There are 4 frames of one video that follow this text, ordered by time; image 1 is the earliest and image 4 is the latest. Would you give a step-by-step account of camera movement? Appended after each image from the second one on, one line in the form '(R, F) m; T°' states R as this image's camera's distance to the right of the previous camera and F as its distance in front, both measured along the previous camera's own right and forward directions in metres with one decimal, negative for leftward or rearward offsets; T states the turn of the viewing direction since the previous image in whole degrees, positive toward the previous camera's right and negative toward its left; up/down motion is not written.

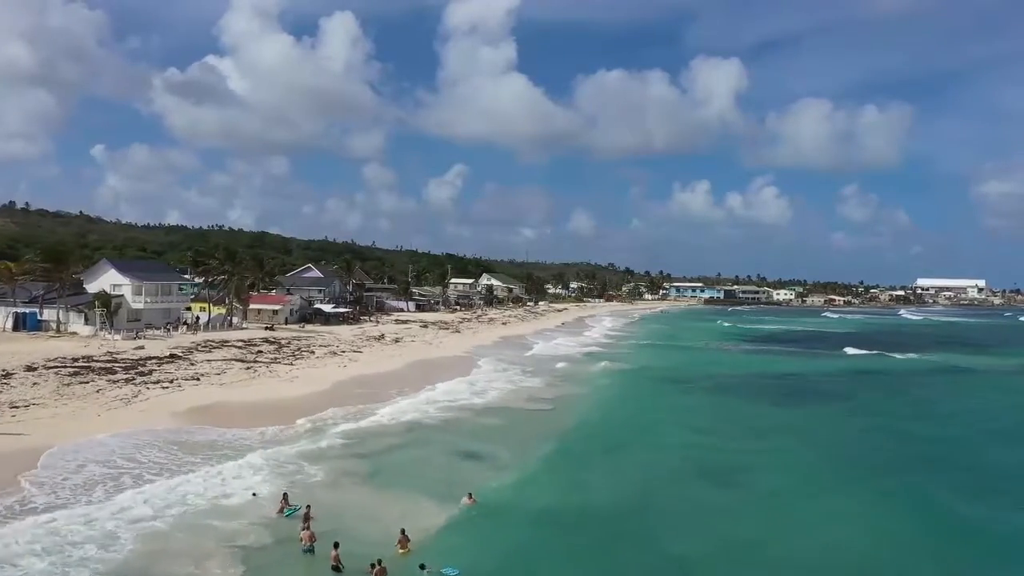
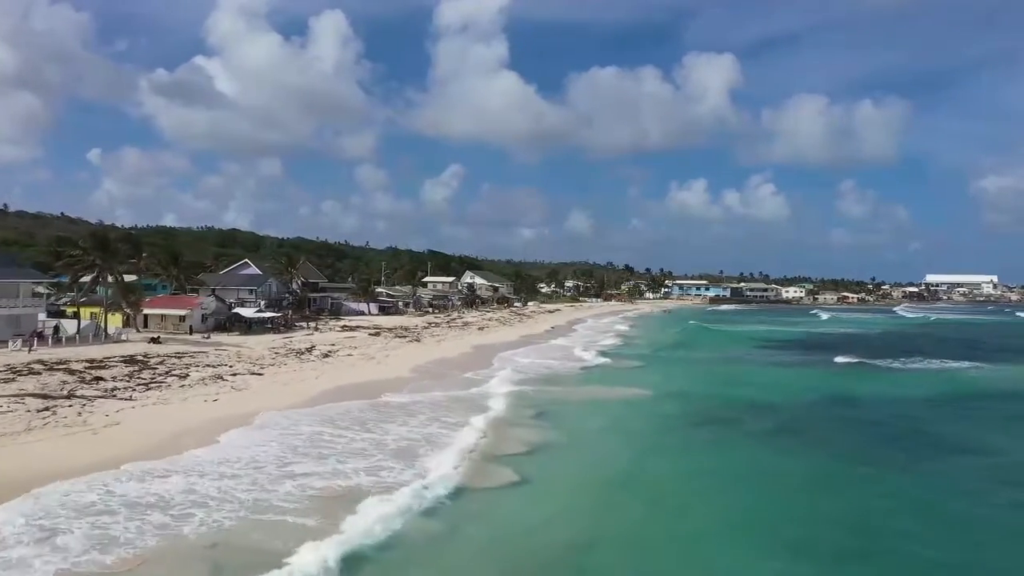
(+1.3, +11.0) m; 0°
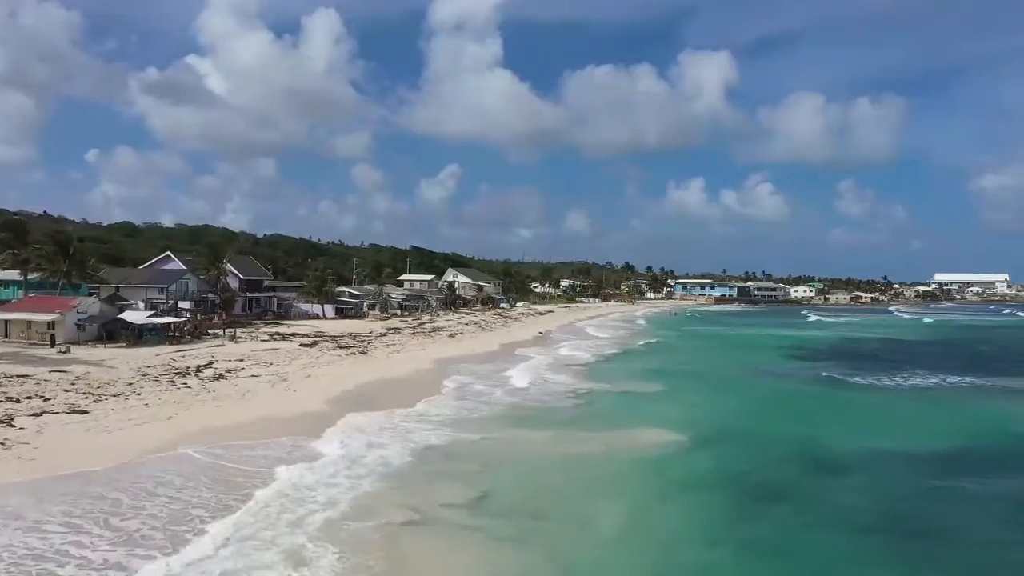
(+1.1, +9.5) m; 0°
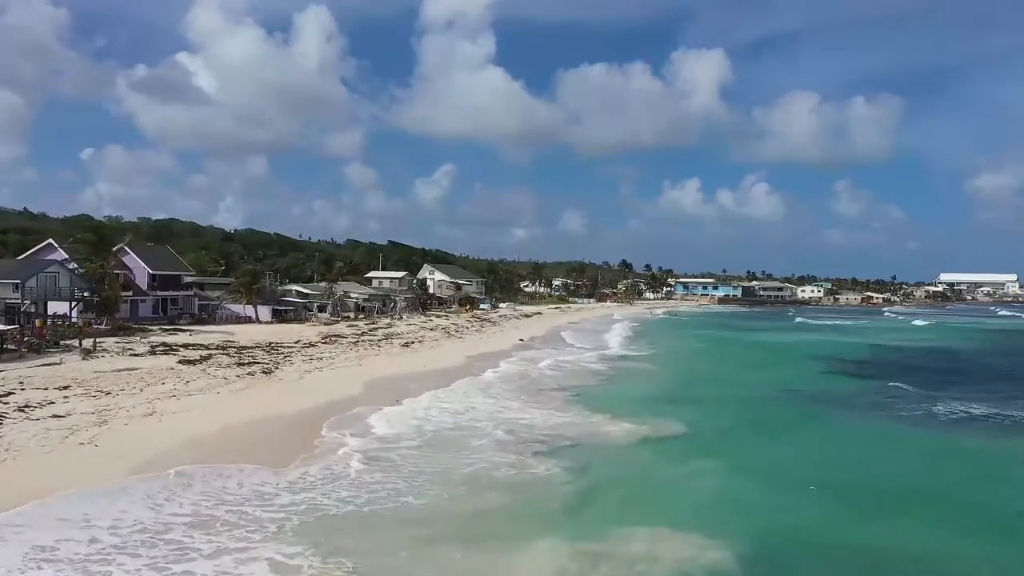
(+1.0, +9.2) m; 0°
